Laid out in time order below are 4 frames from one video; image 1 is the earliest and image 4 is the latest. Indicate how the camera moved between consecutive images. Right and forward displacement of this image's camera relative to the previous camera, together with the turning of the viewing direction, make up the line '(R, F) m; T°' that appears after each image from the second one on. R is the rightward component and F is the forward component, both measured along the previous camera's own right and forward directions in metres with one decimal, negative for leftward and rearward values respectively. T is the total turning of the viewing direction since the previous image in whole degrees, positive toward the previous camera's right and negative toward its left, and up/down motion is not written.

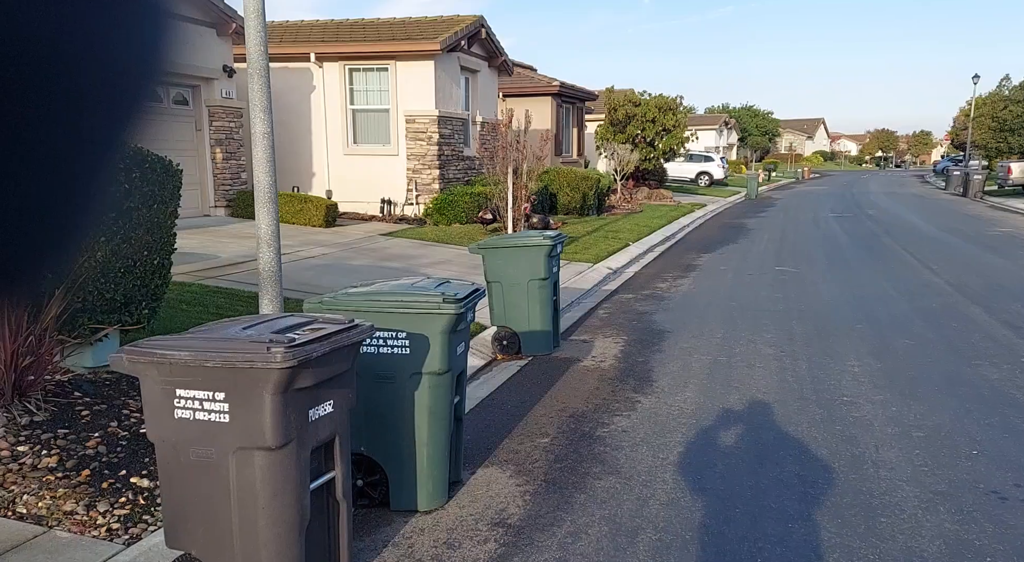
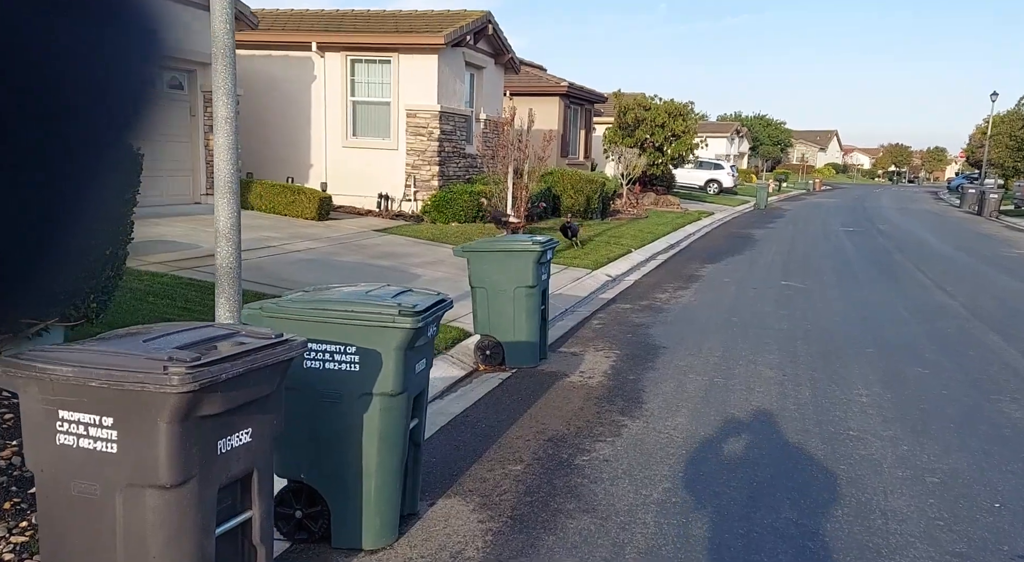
(+0.2, +0.5) m; 0°
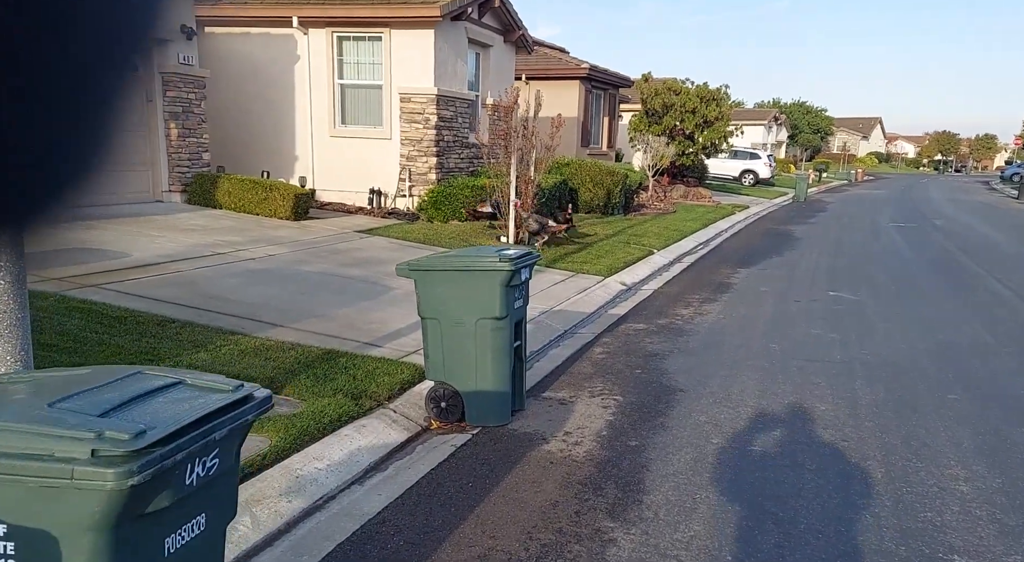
(+0.5, +1.9) m; -2°
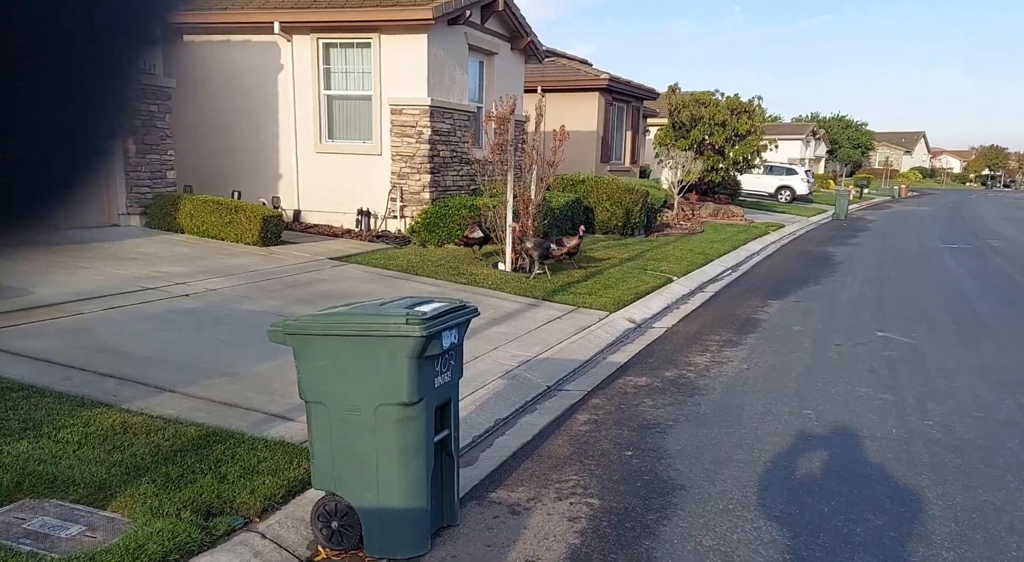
(+0.5, +1.6) m; -2°
